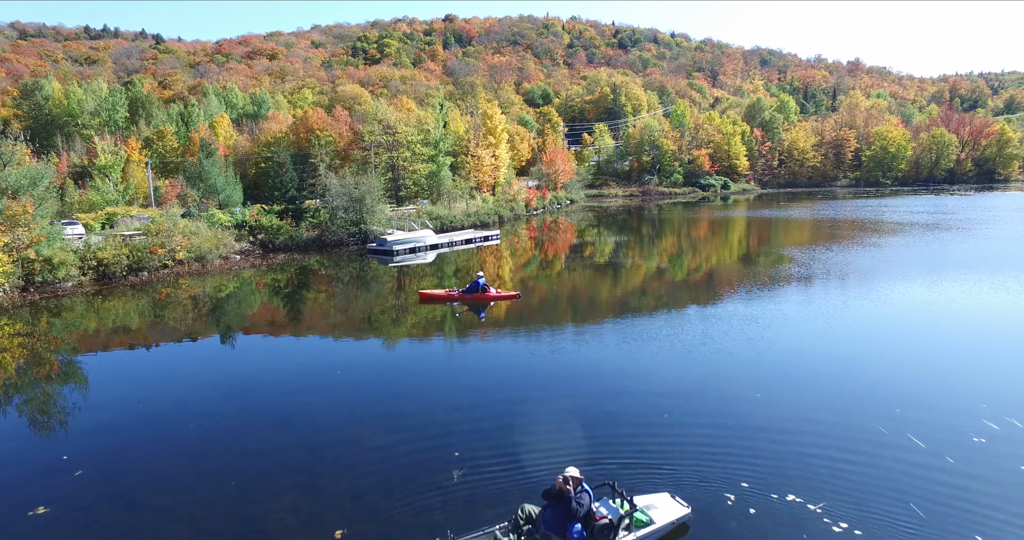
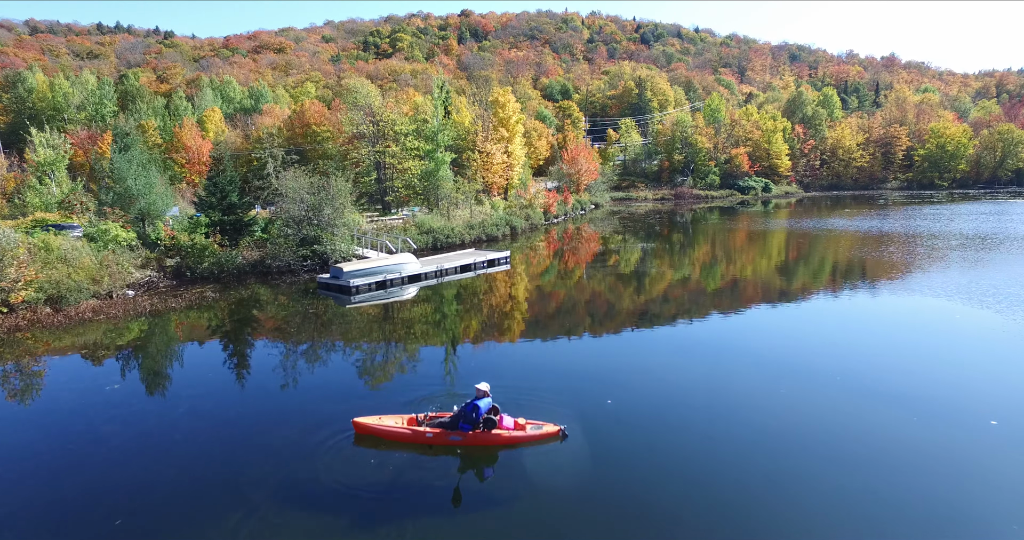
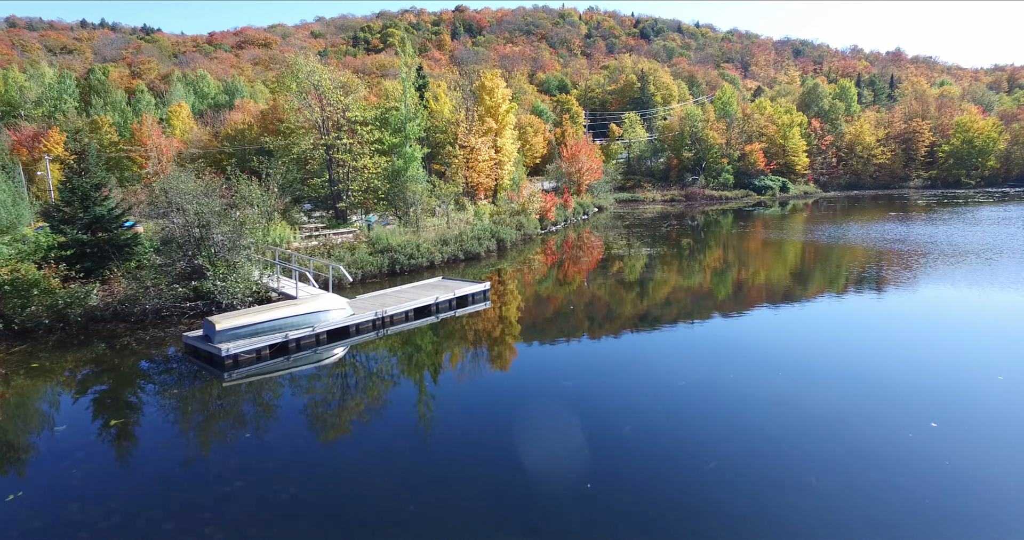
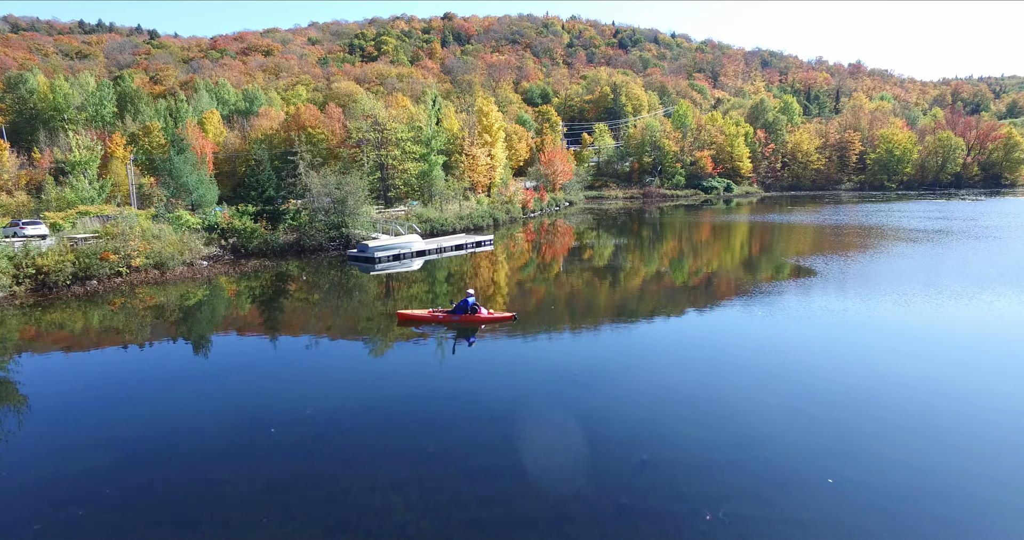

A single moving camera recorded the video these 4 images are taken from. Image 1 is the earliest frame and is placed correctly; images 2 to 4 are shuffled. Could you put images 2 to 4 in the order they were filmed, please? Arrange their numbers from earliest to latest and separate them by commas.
4, 2, 3
